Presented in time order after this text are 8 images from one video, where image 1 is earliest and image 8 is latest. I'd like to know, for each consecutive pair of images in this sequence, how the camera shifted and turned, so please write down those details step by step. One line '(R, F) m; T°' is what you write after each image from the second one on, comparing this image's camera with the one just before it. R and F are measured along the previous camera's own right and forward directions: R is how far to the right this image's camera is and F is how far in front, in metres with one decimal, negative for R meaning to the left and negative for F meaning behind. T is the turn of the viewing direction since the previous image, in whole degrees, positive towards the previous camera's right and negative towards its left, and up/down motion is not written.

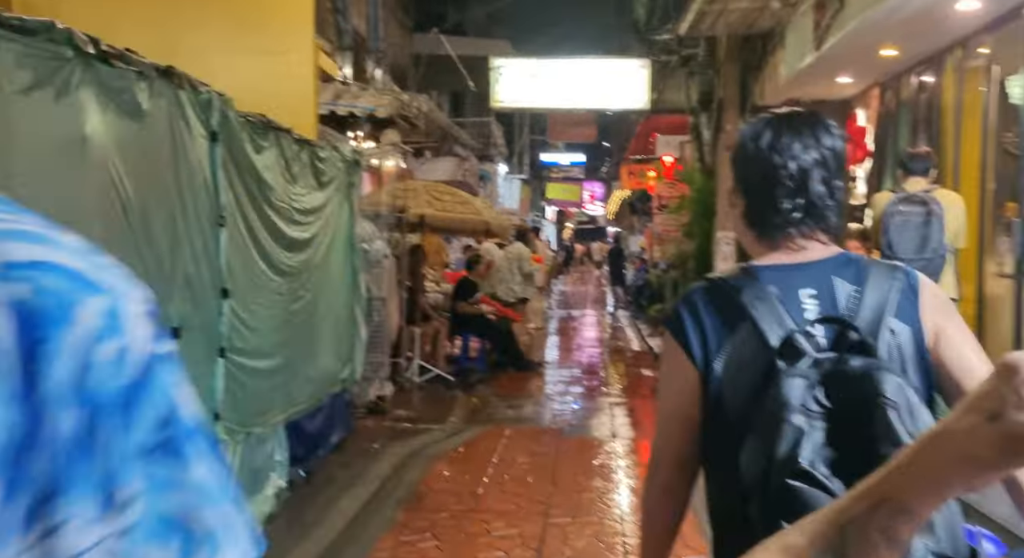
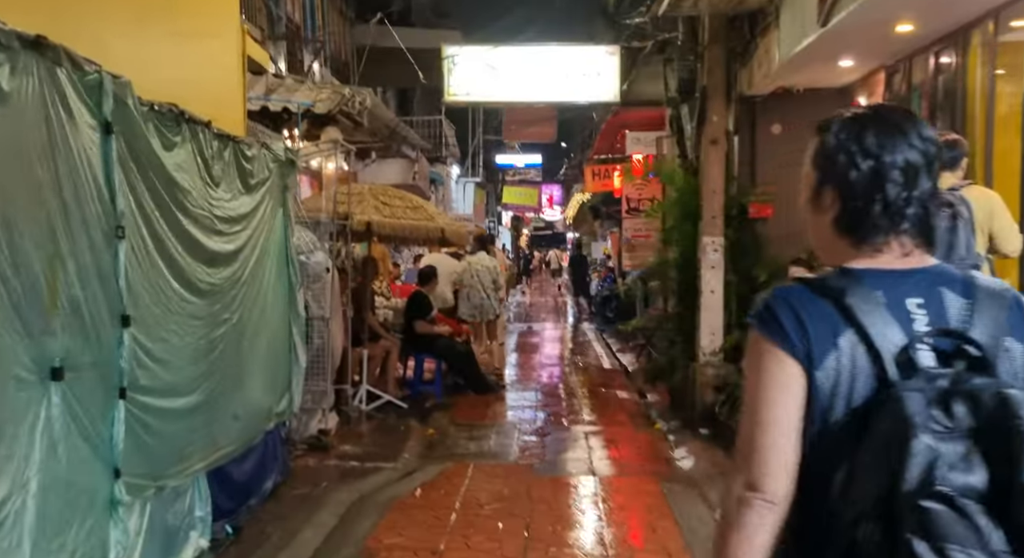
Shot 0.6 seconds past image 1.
(-0.1, +1.2) m; +3°
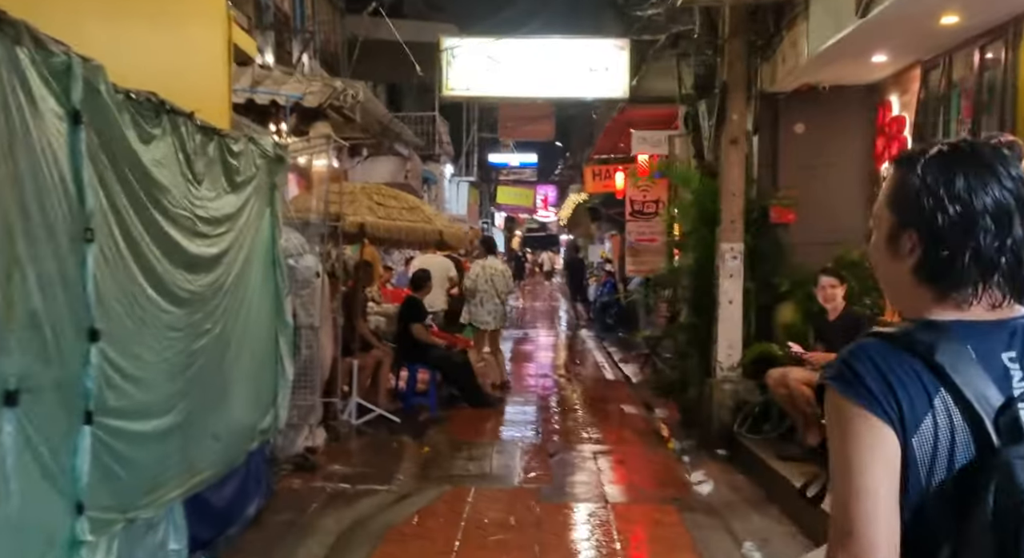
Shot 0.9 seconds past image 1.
(-0.2, +0.6) m; +1°
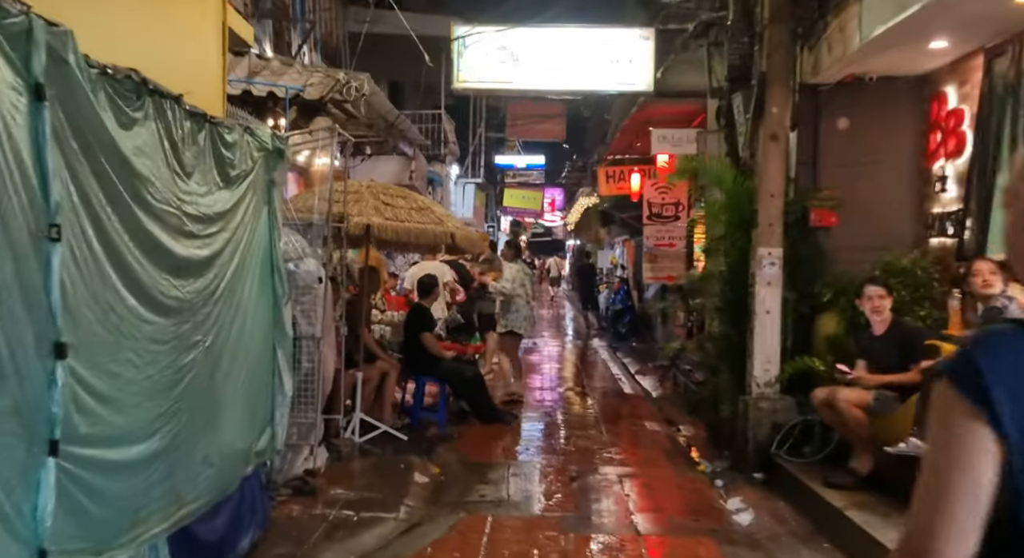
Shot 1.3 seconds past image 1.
(-0.2, +0.7) m; 0°
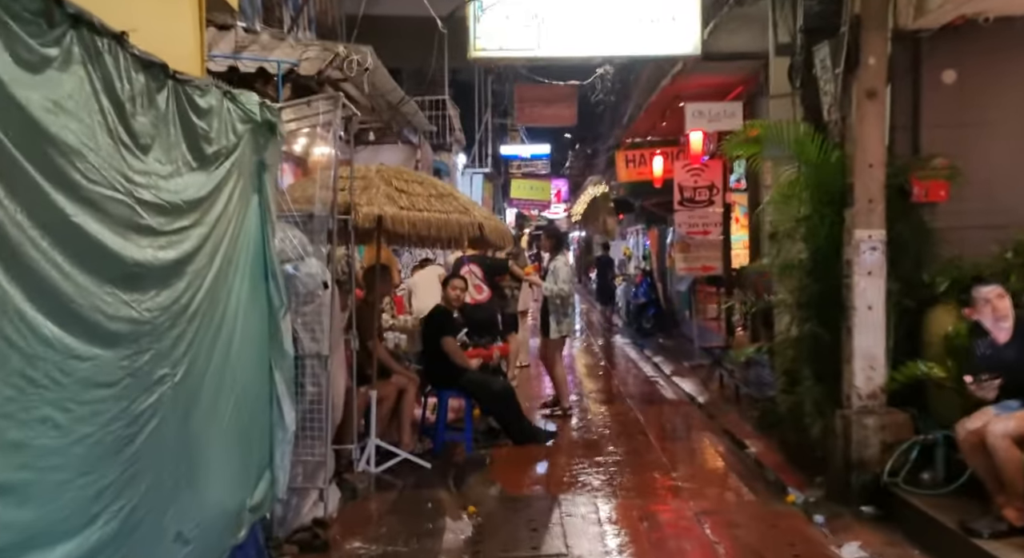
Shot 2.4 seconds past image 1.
(-0.3, +1.3) m; 0°
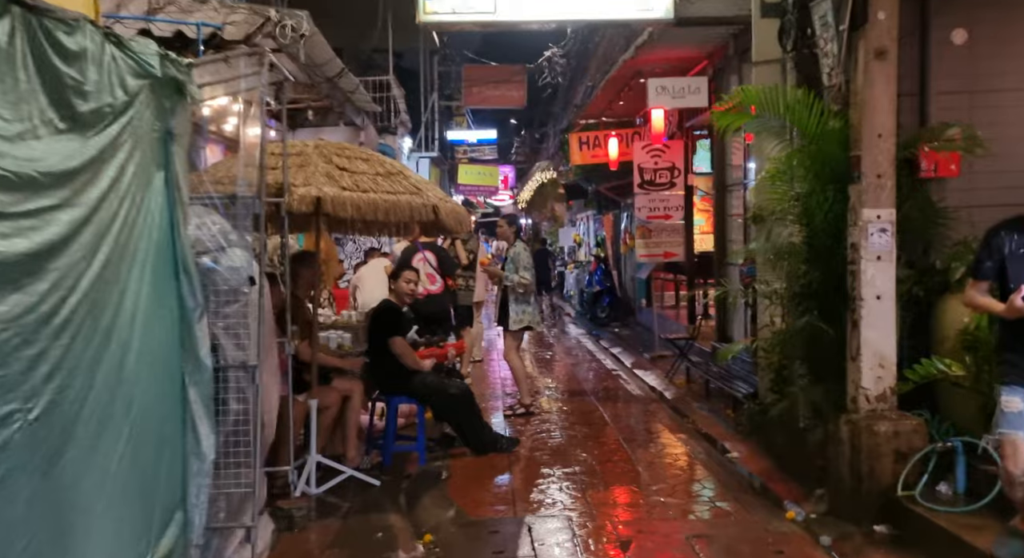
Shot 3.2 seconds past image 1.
(-0.1, +0.9) m; +4°
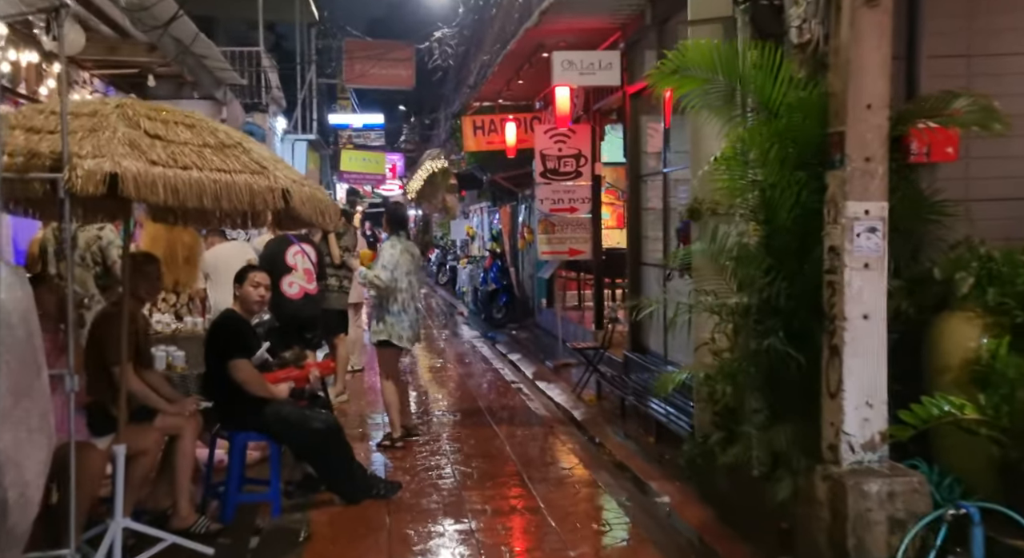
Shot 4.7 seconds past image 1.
(+0.1, +1.5) m; +7°
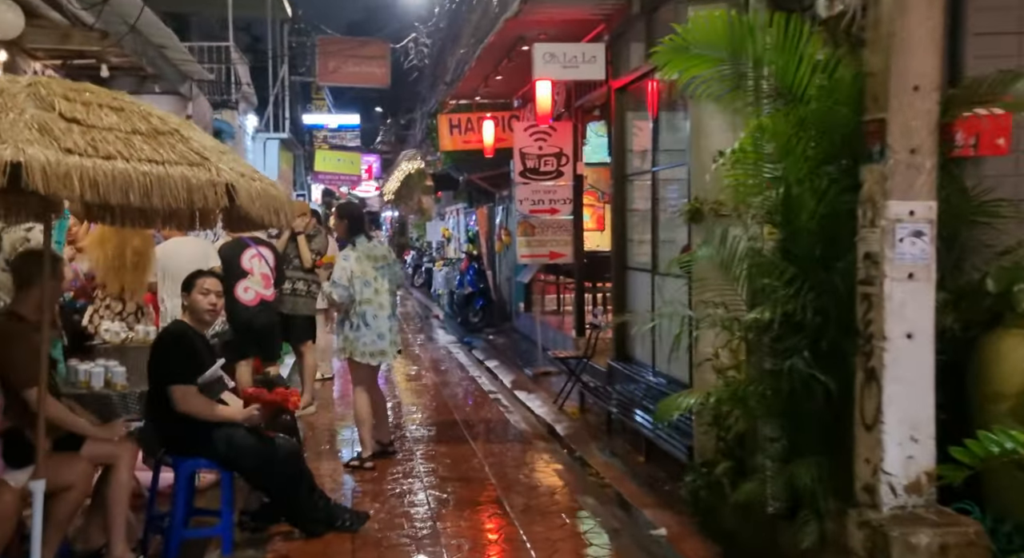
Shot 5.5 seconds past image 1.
(0.0, +0.7) m; +2°
